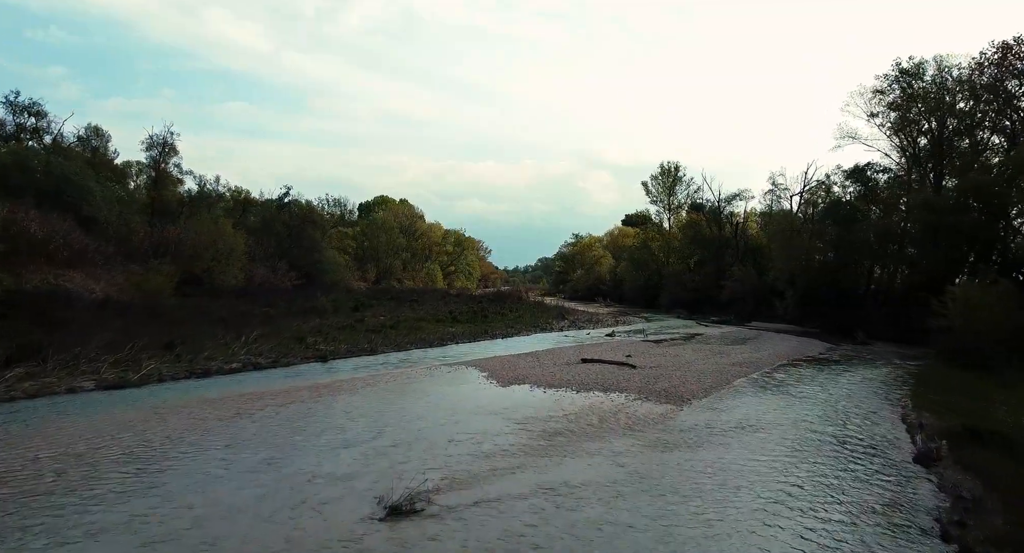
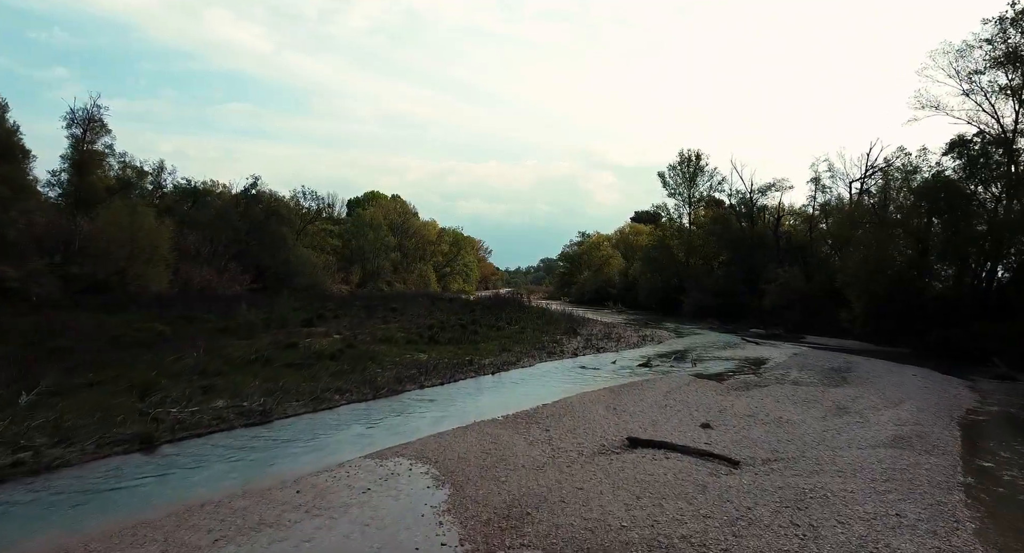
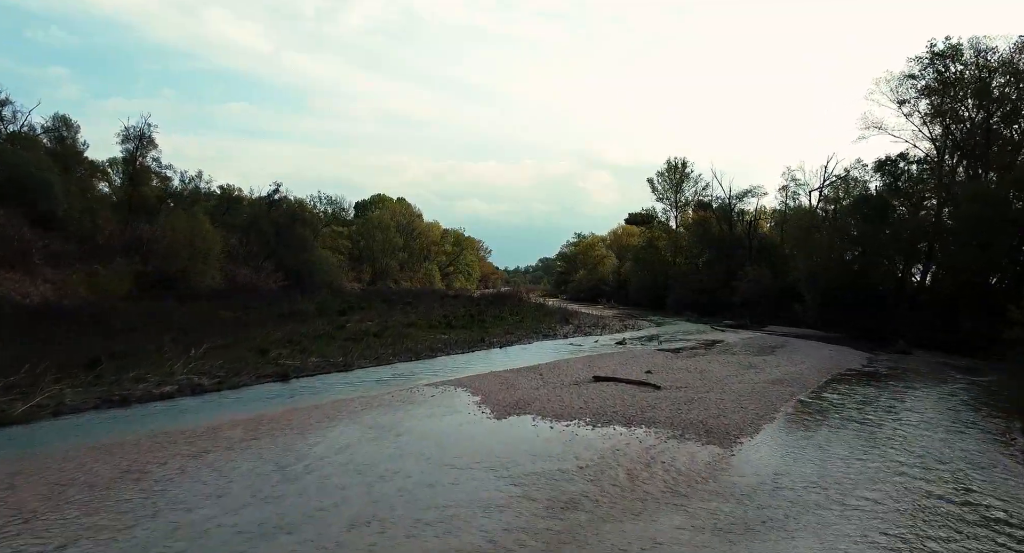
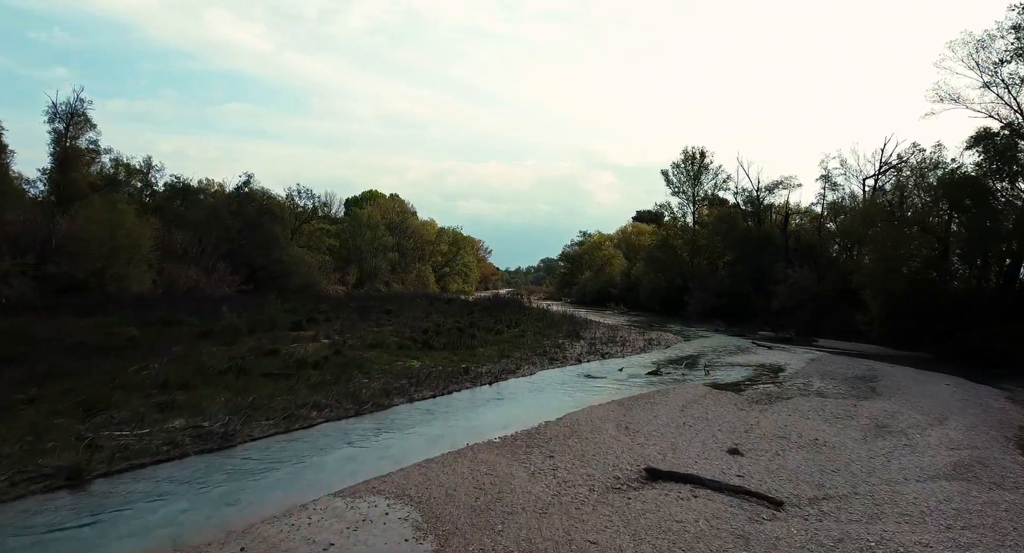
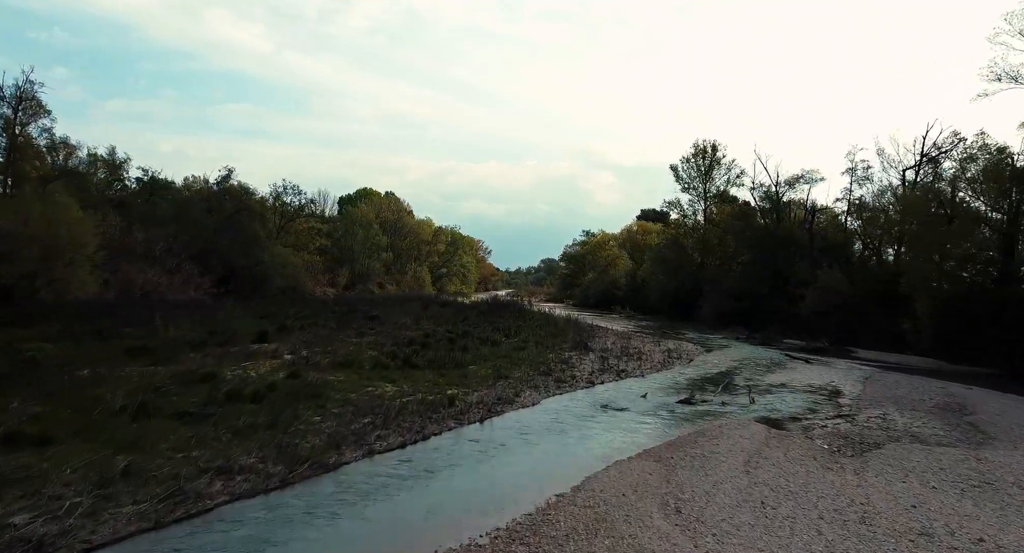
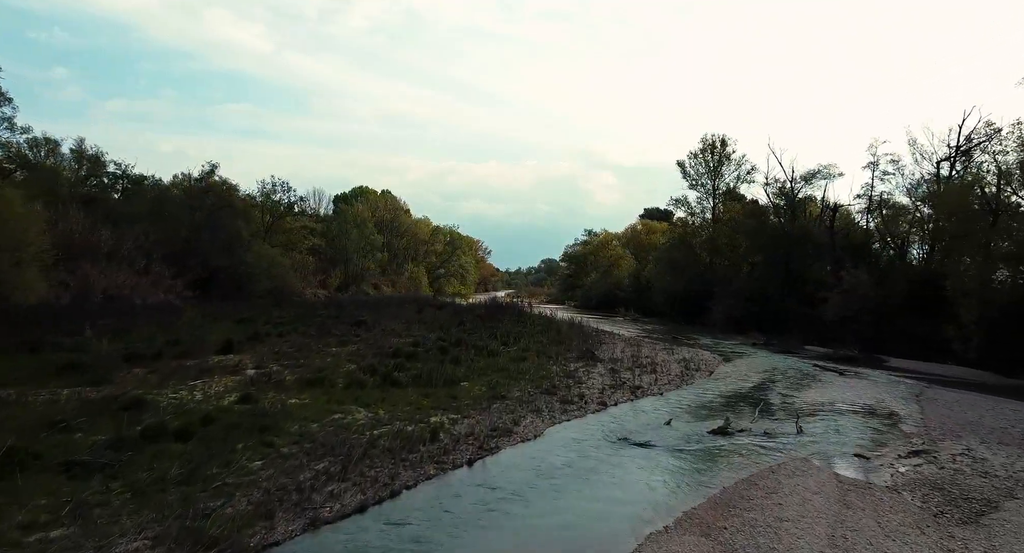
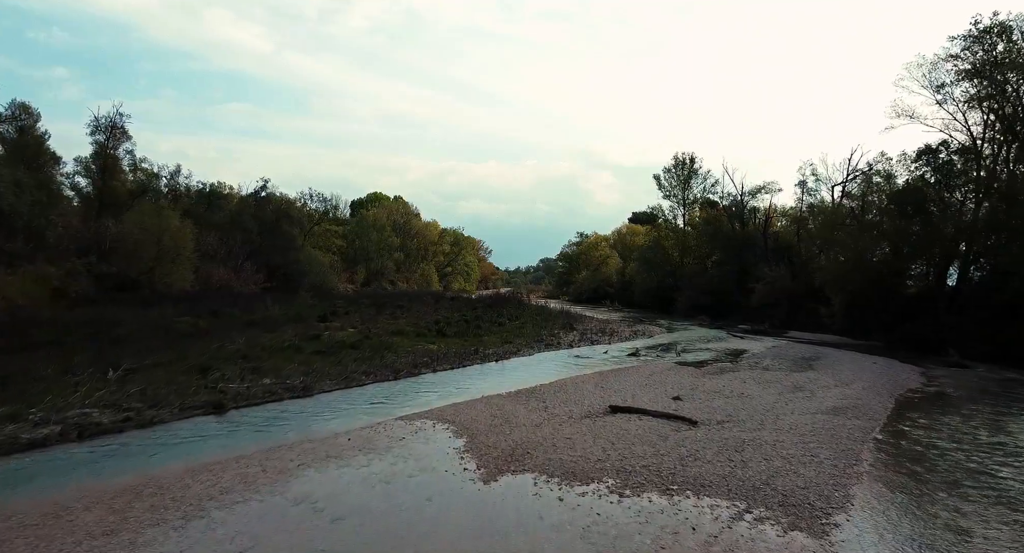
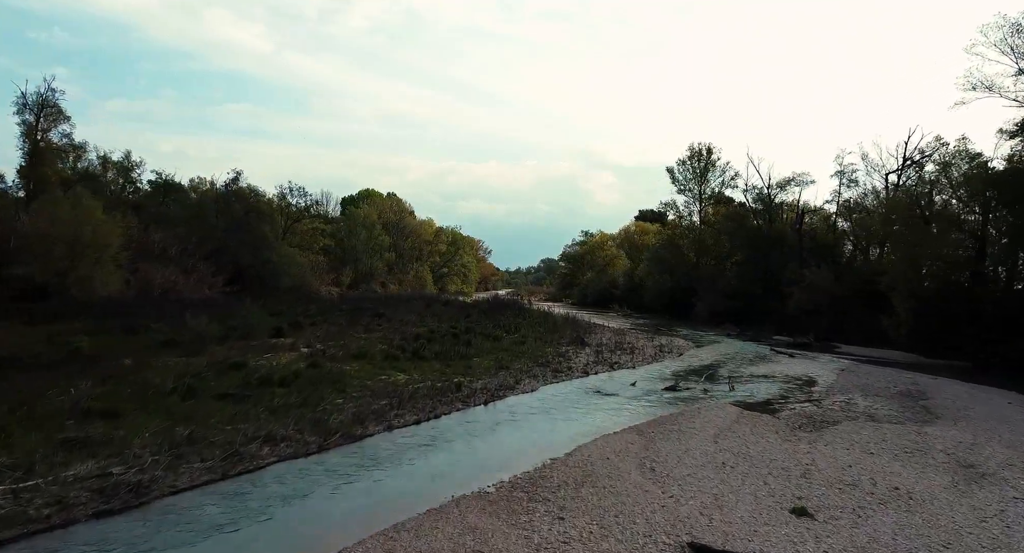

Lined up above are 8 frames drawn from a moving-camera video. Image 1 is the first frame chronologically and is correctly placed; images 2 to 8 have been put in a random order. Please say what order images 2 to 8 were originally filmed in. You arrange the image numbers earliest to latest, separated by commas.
3, 7, 2, 4, 8, 5, 6
